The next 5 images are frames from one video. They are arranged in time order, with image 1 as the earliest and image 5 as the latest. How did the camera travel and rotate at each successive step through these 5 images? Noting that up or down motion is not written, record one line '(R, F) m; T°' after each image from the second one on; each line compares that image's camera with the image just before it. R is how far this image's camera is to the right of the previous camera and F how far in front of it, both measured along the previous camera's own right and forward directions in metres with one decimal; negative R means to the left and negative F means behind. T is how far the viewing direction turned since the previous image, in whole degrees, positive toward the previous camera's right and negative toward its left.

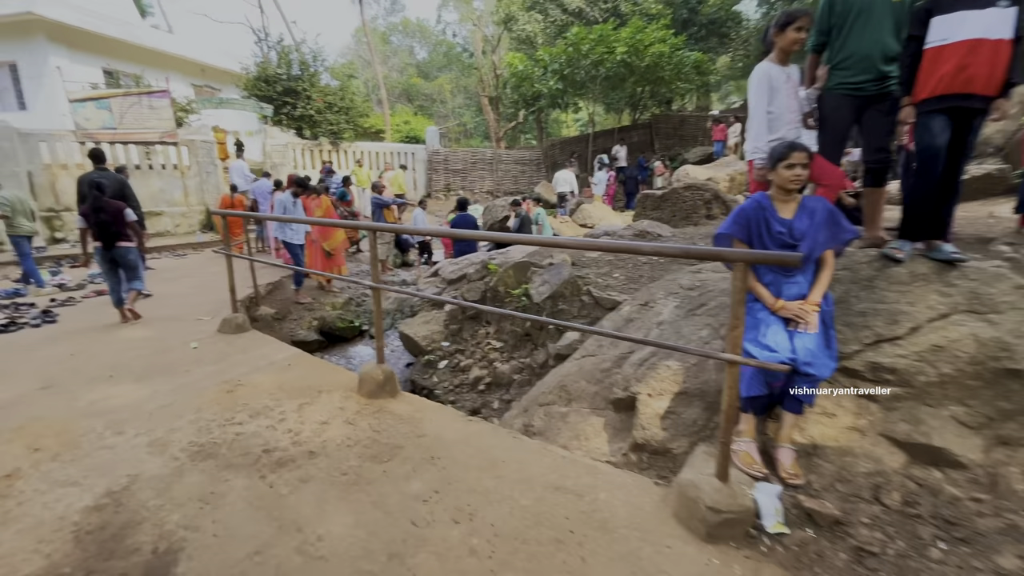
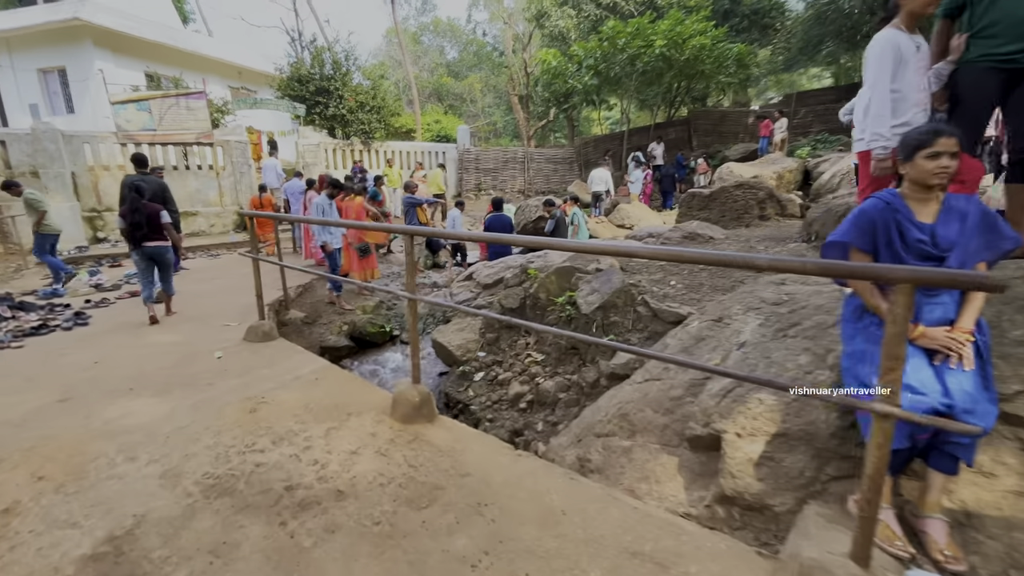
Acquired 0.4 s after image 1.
(-0.2, +0.4) m; -3°
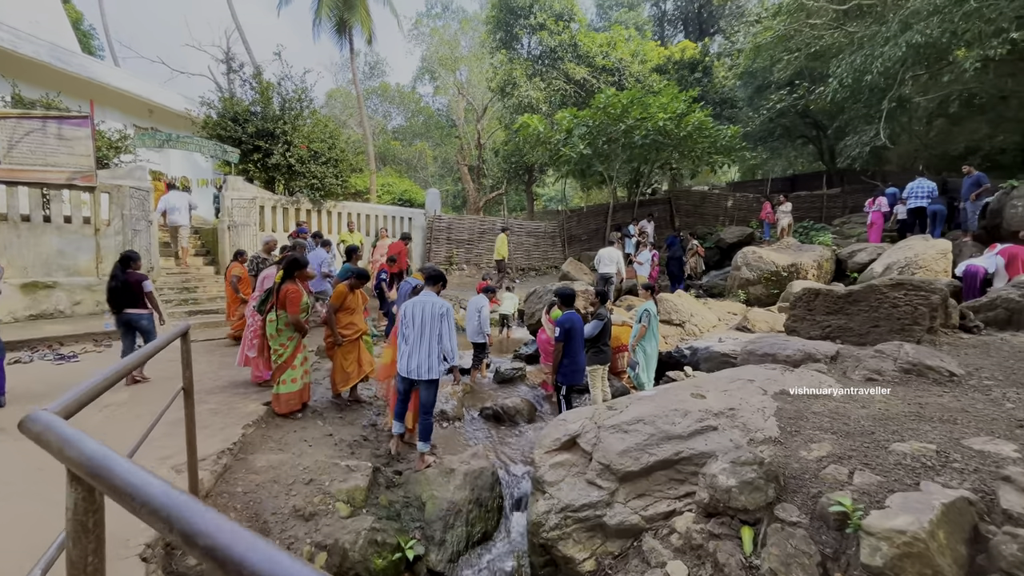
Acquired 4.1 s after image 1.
(-1.6, +2.9) m; +9°
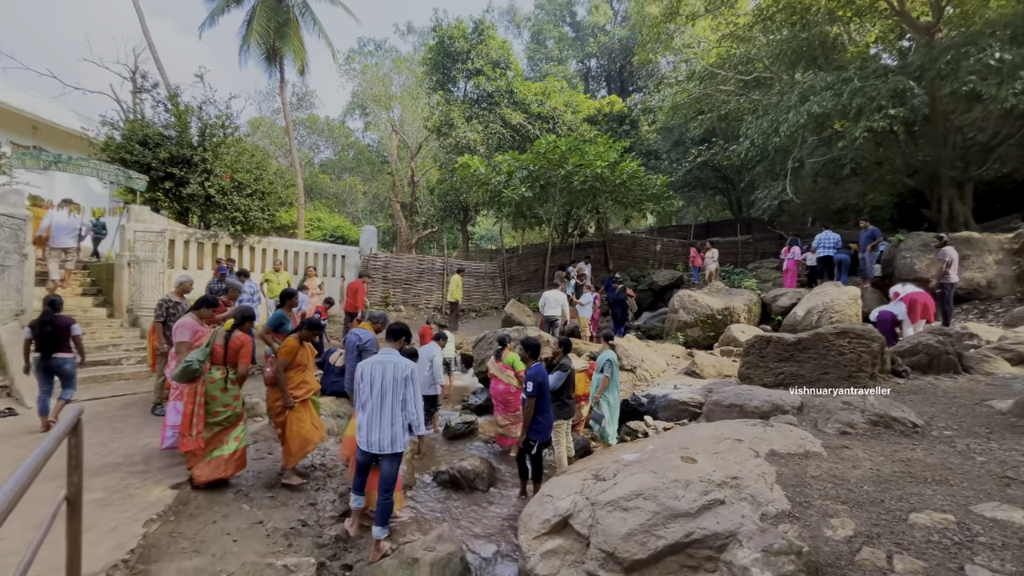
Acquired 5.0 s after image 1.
(-0.4, +0.4) m; +9°
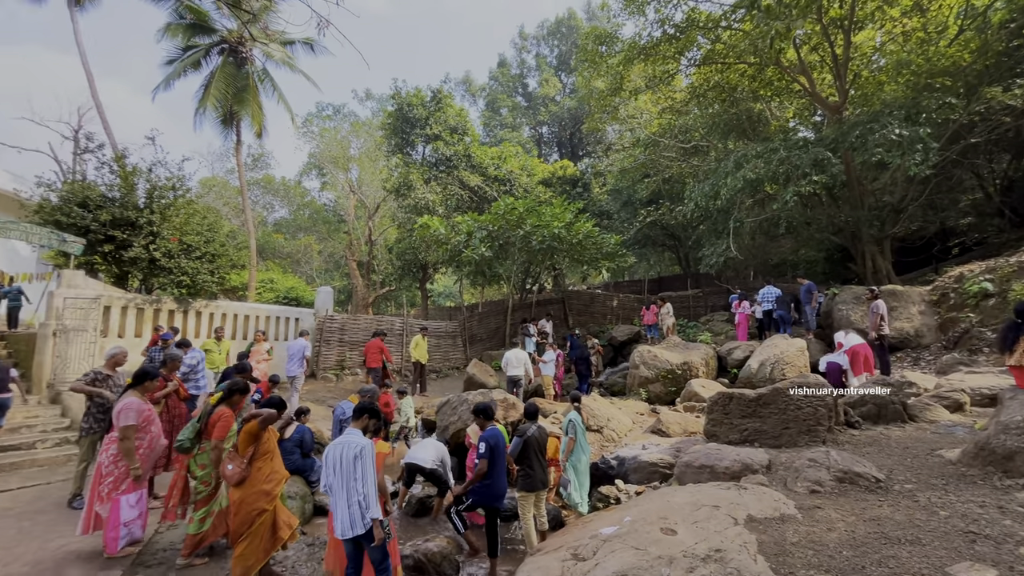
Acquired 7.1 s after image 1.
(-0.1, 0.0) m; +5°
